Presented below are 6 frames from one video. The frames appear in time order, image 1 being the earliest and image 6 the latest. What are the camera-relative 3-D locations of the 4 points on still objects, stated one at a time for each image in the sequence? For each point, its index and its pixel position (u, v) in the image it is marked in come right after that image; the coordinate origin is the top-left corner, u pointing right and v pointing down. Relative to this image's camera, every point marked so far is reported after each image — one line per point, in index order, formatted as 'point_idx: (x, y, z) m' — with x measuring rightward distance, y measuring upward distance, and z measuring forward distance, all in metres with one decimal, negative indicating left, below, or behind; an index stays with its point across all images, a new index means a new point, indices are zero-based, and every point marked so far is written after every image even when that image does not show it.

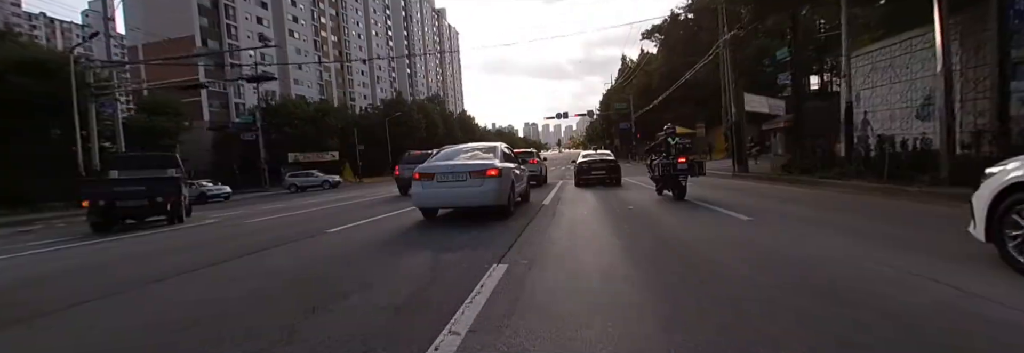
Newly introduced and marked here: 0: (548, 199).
0: (+1.3, -0.6, +14.6) m
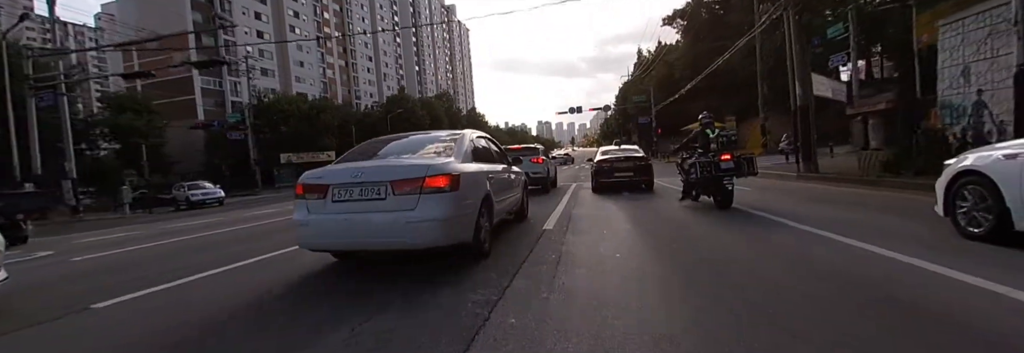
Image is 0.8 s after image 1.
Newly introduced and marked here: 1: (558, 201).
0: (+1.2, -0.7, +10.7) m
1: (+1.4, -0.7, +11.8) m
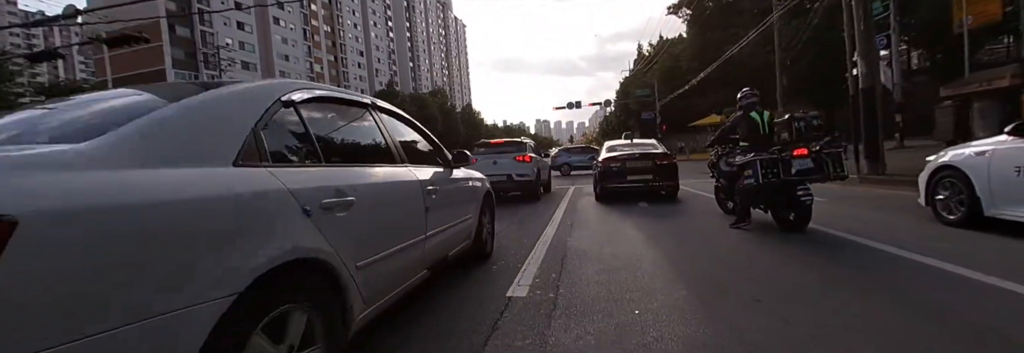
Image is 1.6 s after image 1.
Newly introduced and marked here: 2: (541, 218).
0: (+0.6, -0.8, +7.4) m
1: (+0.9, -0.8, +8.5) m
2: (+0.5, -0.8, +7.6) m
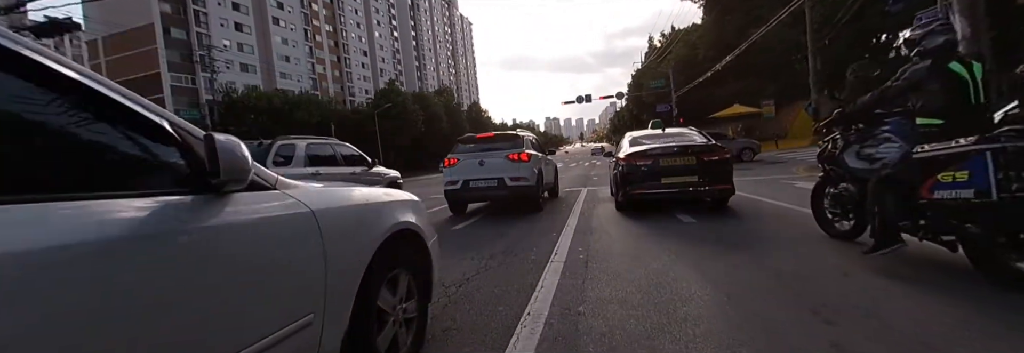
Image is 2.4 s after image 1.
0: (+0.4, -0.9, +4.9) m
1: (+0.7, -0.8, +6.0) m
2: (+0.3, -0.9, +5.1) m
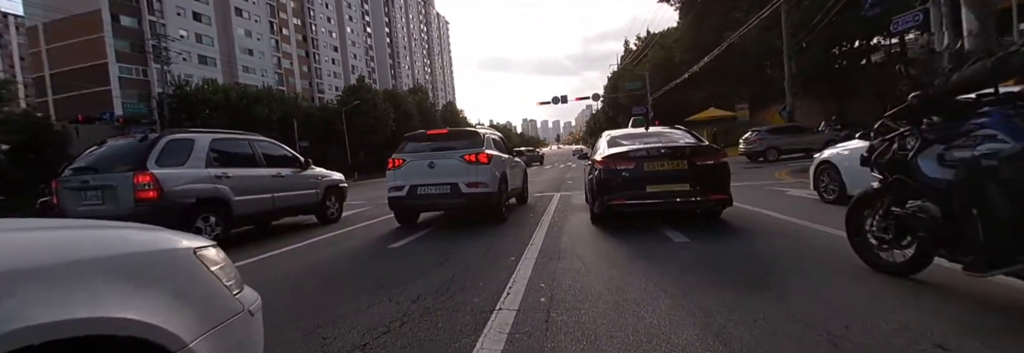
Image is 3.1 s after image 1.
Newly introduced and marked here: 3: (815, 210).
0: (-0.1, -1.0, +3.7) m
1: (+0.1, -0.9, +4.8) m
2: (-0.2, -1.0, +3.9) m
3: (+5.3, -0.6, +7.0) m
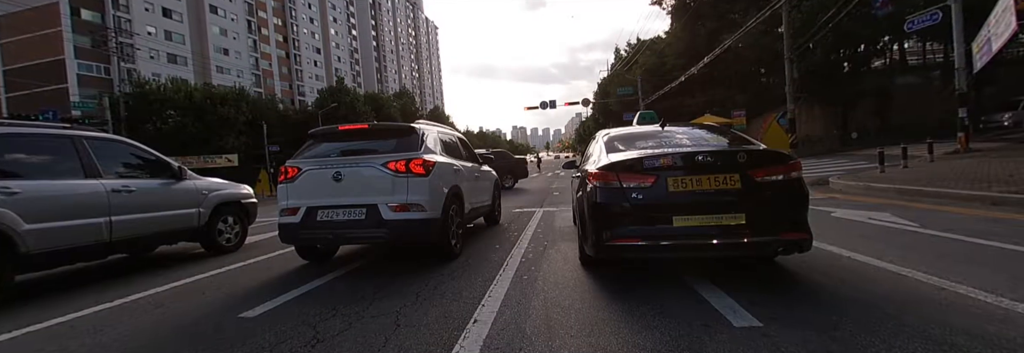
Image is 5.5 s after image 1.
0: (-0.6, -1.1, +1.6) m
1: (-0.4, -1.1, +2.7) m
2: (-0.7, -1.1, +1.8) m
3: (+4.8, -0.8, +5.0) m
